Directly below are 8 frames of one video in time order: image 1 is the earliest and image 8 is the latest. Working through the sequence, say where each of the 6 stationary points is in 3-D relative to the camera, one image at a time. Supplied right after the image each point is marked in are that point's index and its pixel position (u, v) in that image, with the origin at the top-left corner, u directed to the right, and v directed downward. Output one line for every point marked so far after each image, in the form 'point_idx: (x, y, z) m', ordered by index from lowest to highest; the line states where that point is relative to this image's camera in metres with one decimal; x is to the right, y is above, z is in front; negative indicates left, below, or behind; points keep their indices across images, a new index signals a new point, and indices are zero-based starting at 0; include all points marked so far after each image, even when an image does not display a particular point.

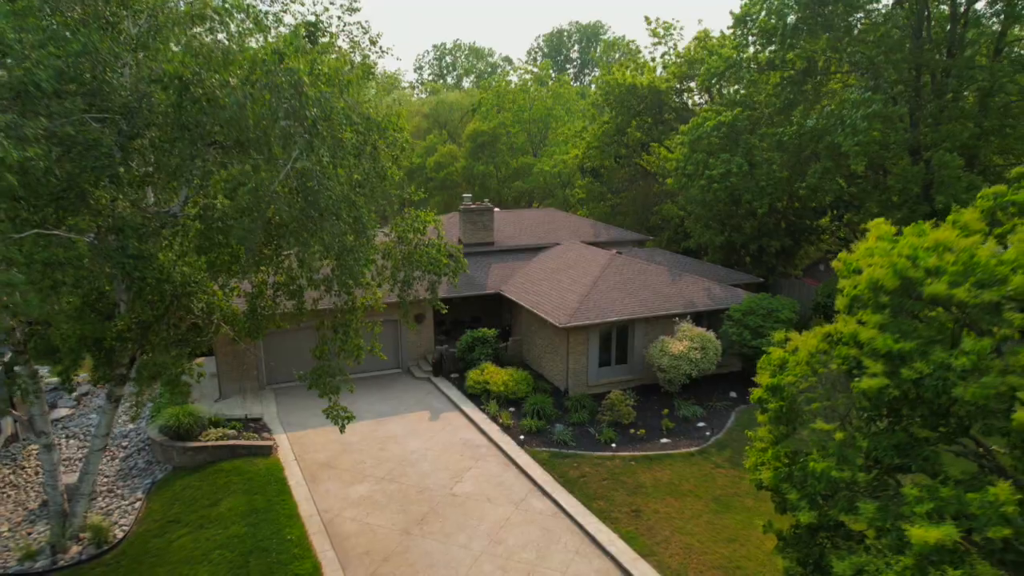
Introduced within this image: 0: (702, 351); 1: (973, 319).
0: (+4.3, -1.4, +14.9) m
1: (+3.3, -0.2, +4.8) m
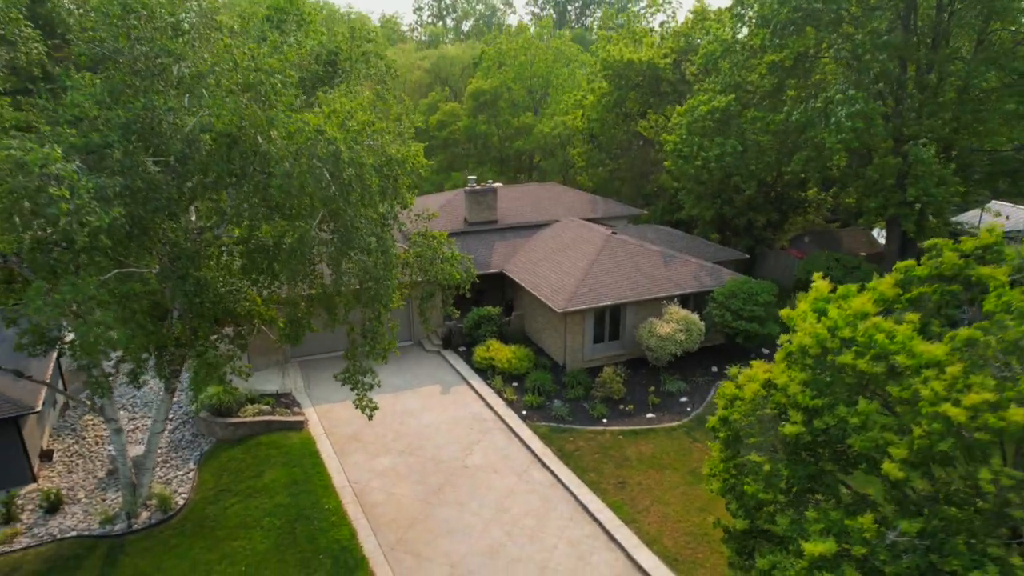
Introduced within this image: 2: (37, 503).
0: (+4.3, -1.1, +16.5) m
1: (+3.4, -0.9, +6.3) m
2: (-9.2, -4.2, +12.9) m
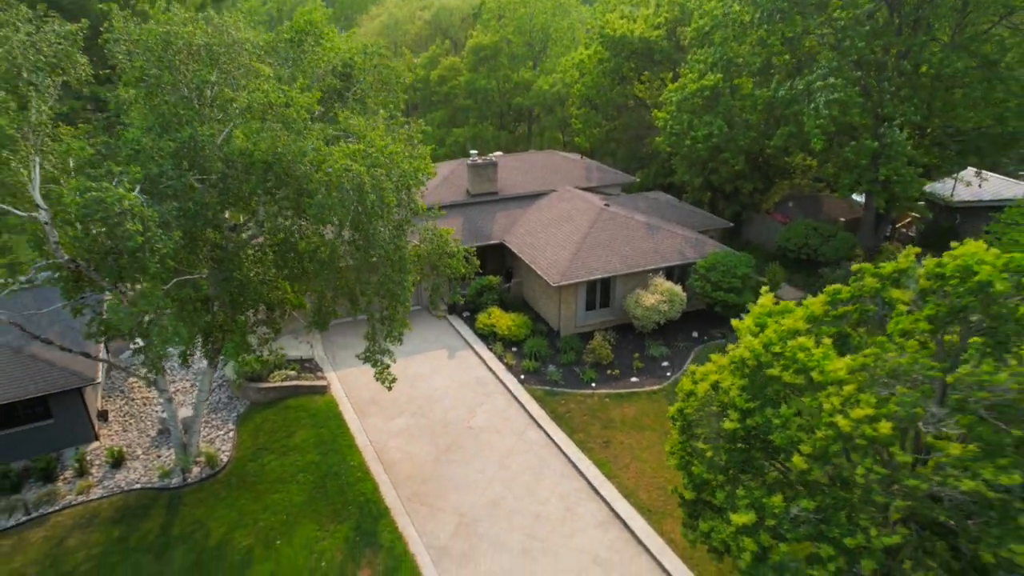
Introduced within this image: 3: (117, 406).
0: (+4.3, -0.4, +18.1) m
1: (+3.3, -1.2, +8.0) m
2: (-9.2, -3.8, +14.9) m
3: (-10.0, -3.0, +16.8) m
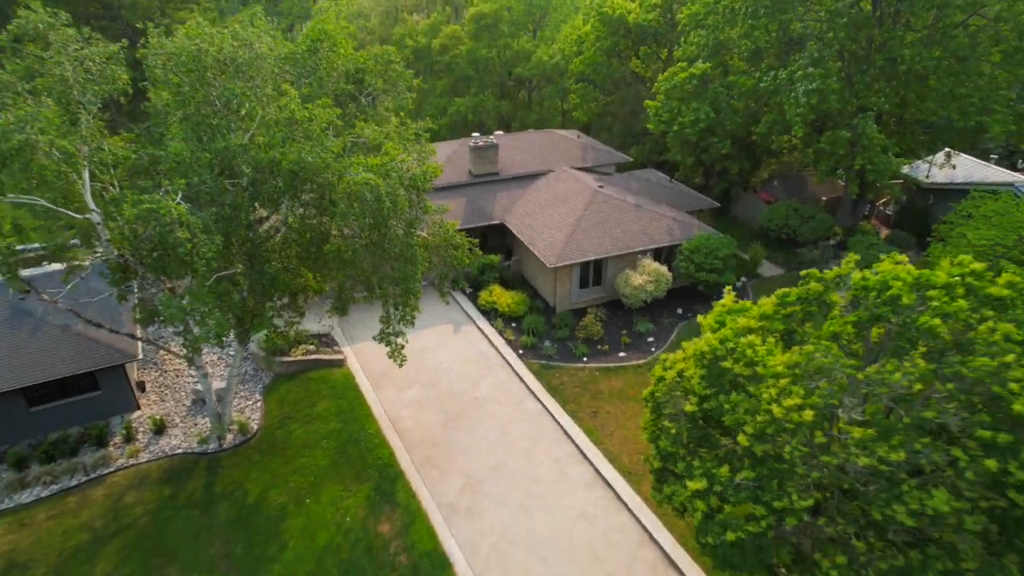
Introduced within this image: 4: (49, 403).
0: (+4.3, +0.2, +19.7) m
1: (+3.3, -1.4, +9.6) m
2: (-9.2, -3.5, +16.7) m
3: (-10.1, -2.5, +18.6) m
4: (-11.3, -2.8, +16.2) m
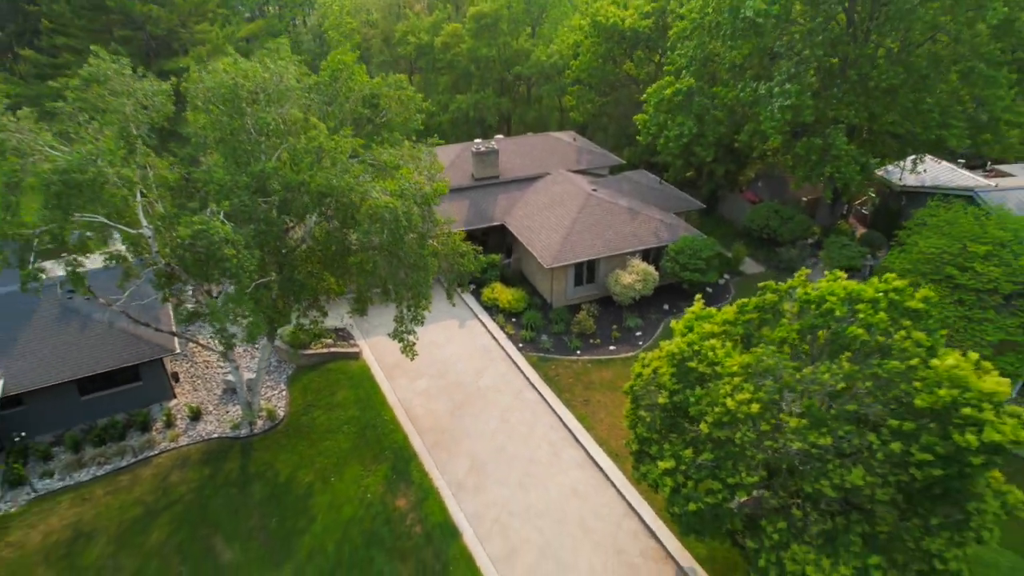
0: (+4.3, +0.2, +21.5) m
1: (+3.3, -1.6, +11.5) m
2: (-9.2, -3.5, +18.6) m
3: (-10.1, -2.5, +20.4) m
4: (-11.3, -2.8, +18.0) m
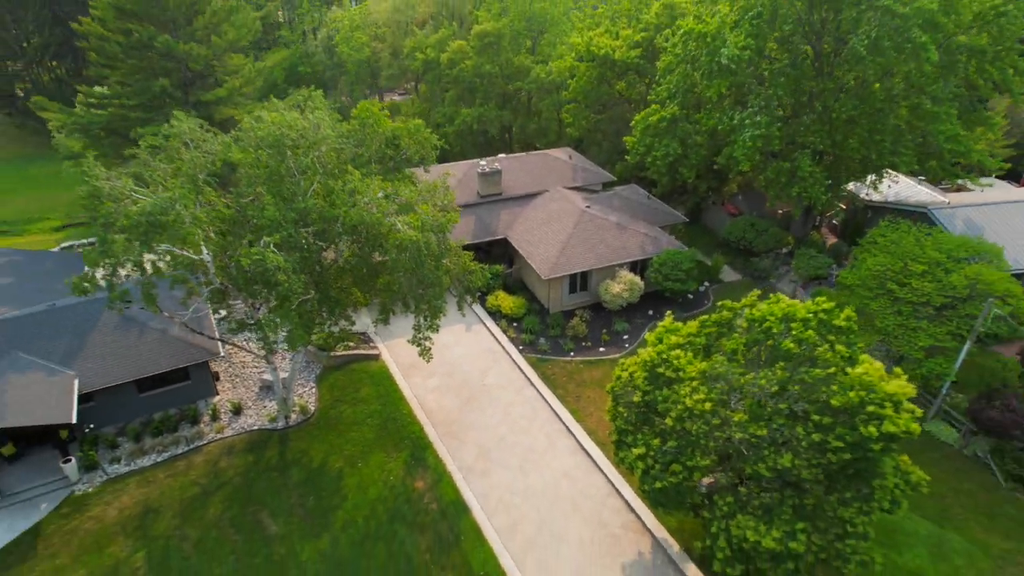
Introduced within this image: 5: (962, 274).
0: (+4.4, -0.1, +24.1) m
1: (+3.4, -2.0, +14.1) m
2: (-9.2, -3.8, +21.3) m
3: (-10.0, -2.8, +23.1) m
4: (-11.2, -3.2, +20.7) m
5: (+12.6, +0.4, +18.5) m
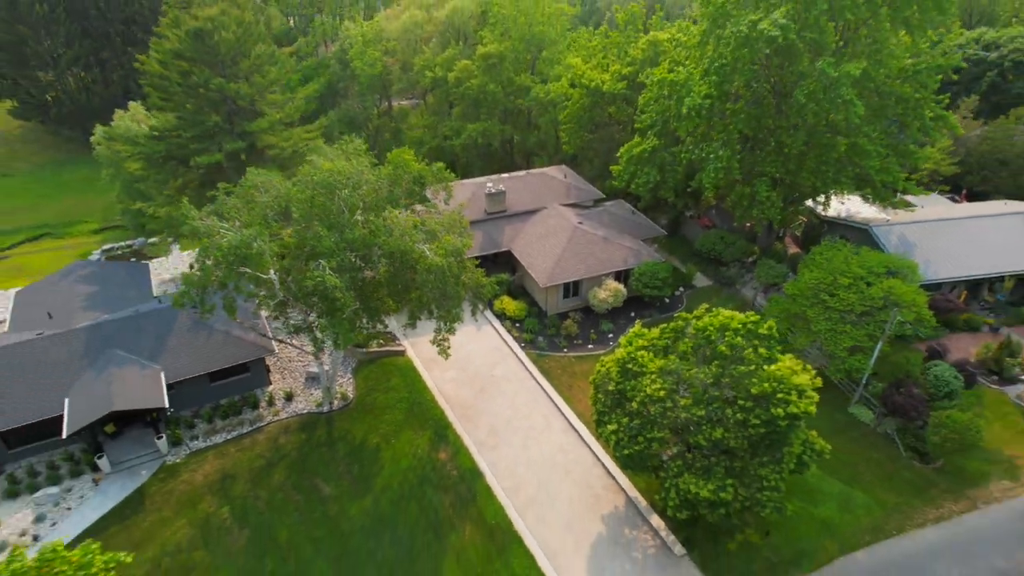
0: (+4.5, -0.3, +28.6) m
1: (+3.5, -2.4, +18.6) m
2: (-9.0, -4.2, +25.8) m
3: (-9.9, -3.1, +27.6) m
4: (-11.1, -3.5, +25.2) m
5: (+12.7, 0.0, +22.9) m
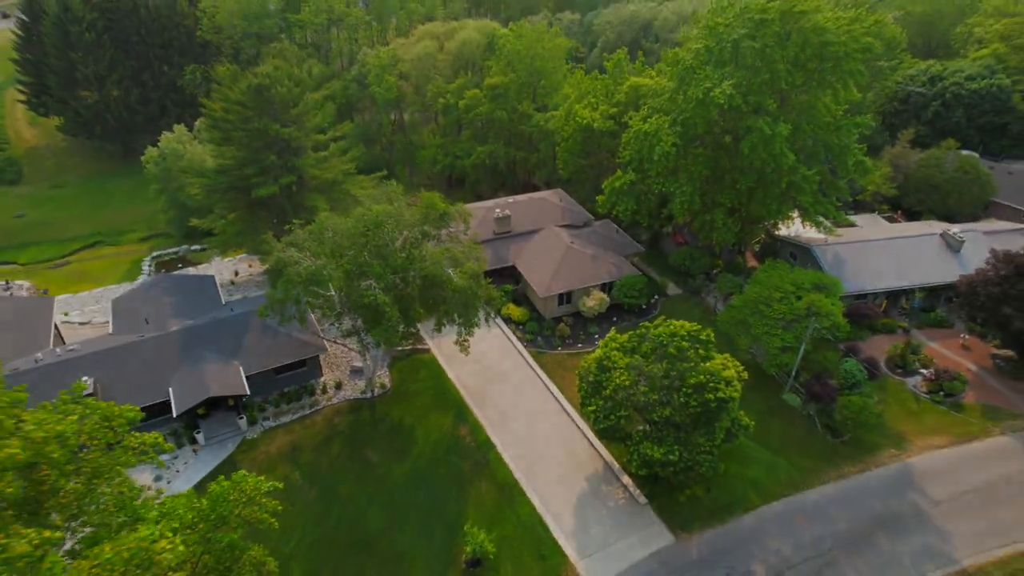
0: (+4.7, -0.8, +34.9) m
1: (+3.7, -3.1, +25.0) m
2: (-8.8, -4.7, +32.2) m
3: (-9.7, -3.6, +34.0) m
4: (-10.9, -4.0, +31.6) m
5: (+12.9, -0.5, +29.2) m
